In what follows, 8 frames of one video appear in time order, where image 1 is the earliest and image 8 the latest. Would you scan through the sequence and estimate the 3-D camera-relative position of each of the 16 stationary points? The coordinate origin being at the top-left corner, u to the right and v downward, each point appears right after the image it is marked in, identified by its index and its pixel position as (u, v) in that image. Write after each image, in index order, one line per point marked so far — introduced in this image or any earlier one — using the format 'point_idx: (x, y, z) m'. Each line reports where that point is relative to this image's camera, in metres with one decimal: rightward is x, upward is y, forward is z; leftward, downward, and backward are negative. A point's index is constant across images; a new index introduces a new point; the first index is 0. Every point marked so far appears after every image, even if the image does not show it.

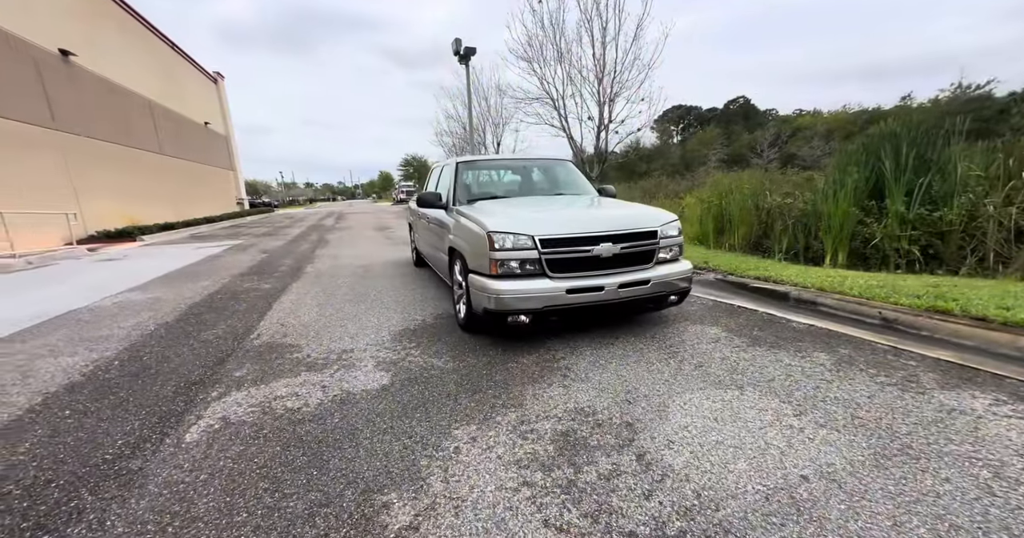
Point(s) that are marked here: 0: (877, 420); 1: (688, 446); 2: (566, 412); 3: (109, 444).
0: (+1.8, -0.8, +2.0) m
1: (+0.8, -0.8, +1.9) m
2: (+0.3, -0.8, +2.2) m
3: (-2.2, -1.0, +2.2) m
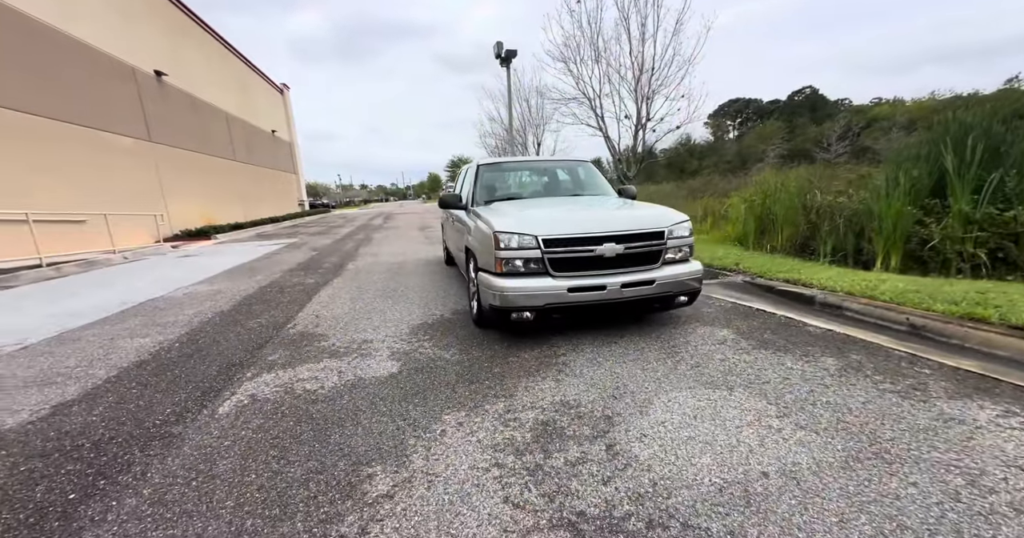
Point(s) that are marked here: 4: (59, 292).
0: (+1.7, -0.8, +2.0) m
1: (+0.7, -0.8, +2.0) m
2: (+0.2, -0.8, +2.4) m
3: (-2.3, -0.9, +2.6) m
4: (-8.8, -0.4, +8.2) m
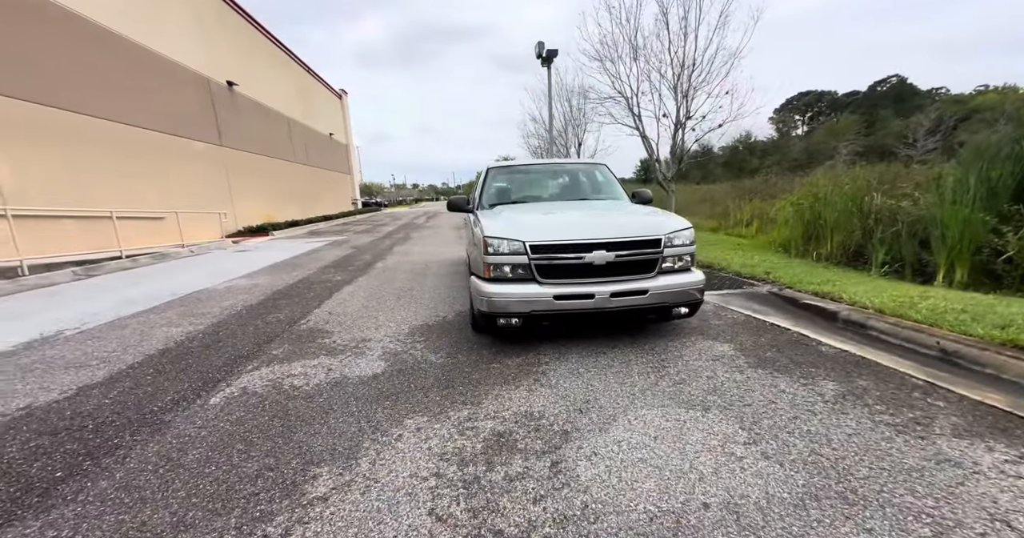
0: (+1.4, -0.8, +1.8) m
1: (+0.5, -0.9, +1.9) m
2: (0.0, -0.8, +2.3) m
3: (-2.5, -0.9, +2.8) m
4: (-8.4, -0.3, +9.1) m
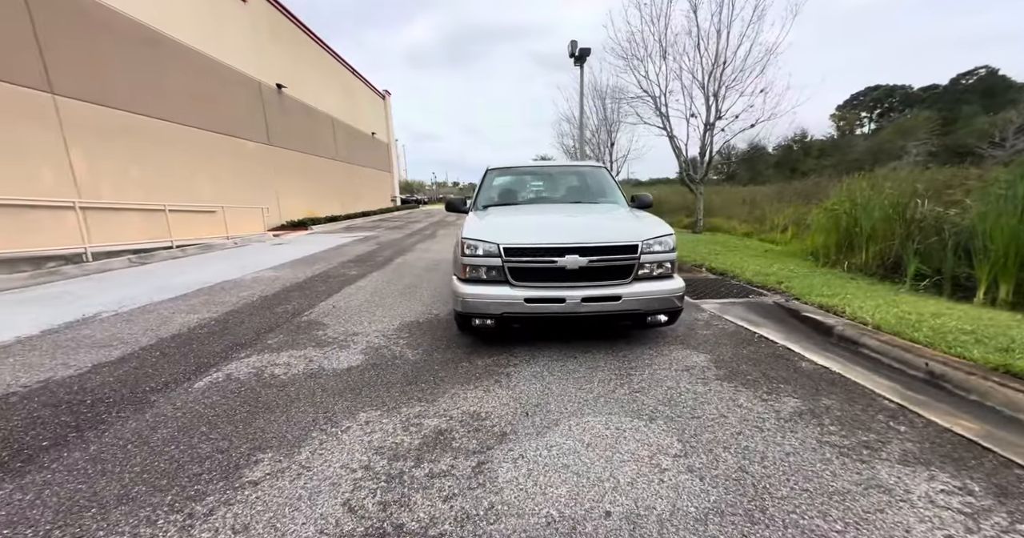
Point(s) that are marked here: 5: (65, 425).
0: (+1.1, -0.9, +1.7) m
1: (+0.1, -0.9, +1.9) m
2: (-0.3, -0.9, +2.4) m
3: (-2.7, -0.9, +3.1) m
4: (-8.1, 0.0, +9.8) m
5: (-2.7, -0.9, +2.4) m
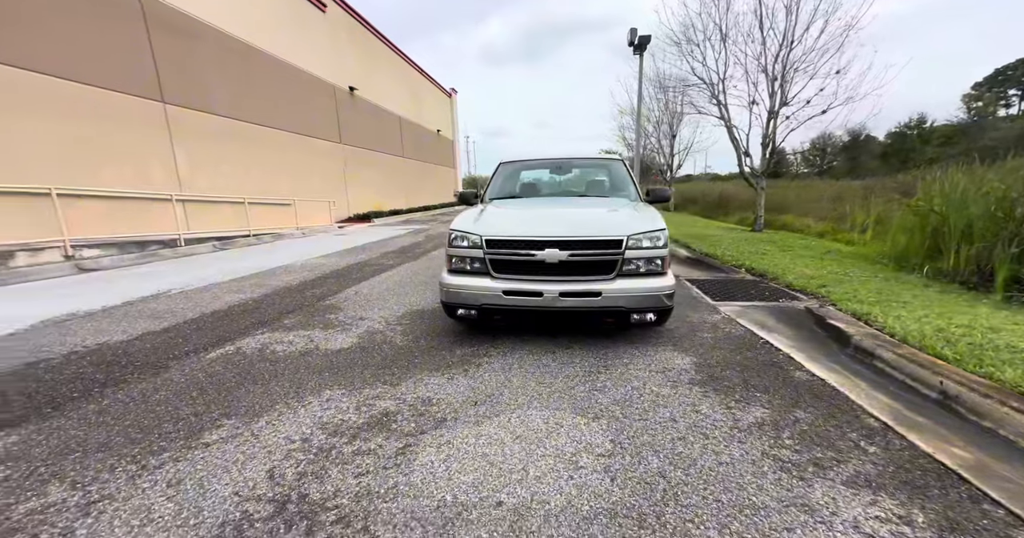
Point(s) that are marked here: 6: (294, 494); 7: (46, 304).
0: (+0.7, -0.9, +1.6) m
1: (-0.3, -0.9, +1.9) m
2: (-0.6, -0.8, +2.5) m
3: (-2.9, -0.7, +3.5) m
4: (-7.2, +0.4, +10.9) m
5: (-2.9, -0.8, +2.8) m
6: (-0.9, -0.9, +1.7) m
7: (-6.7, -0.5, +6.0) m
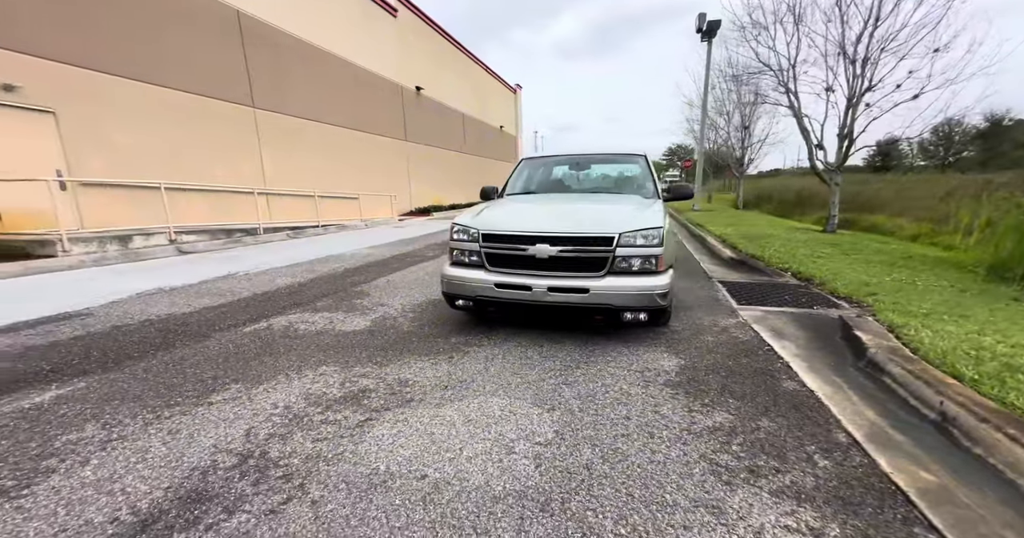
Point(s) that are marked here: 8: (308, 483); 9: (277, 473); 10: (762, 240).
0: (+0.3, -0.9, +1.7) m
1: (-0.5, -0.8, +2.1) m
2: (-0.8, -0.7, +2.7) m
3: (-2.9, -0.6, +4.1) m
4: (-6.1, +0.7, +12.0) m
5: (-3.0, -0.6, +3.4) m
6: (-1.2, -0.8, +1.9) m
7: (-6.3, -0.2, +7.0) m
8: (-0.8, -0.9, +1.6) m
9: (-1.0, -0.9, +1.7) m
10: (+5.8, +0.7, +9.3) m
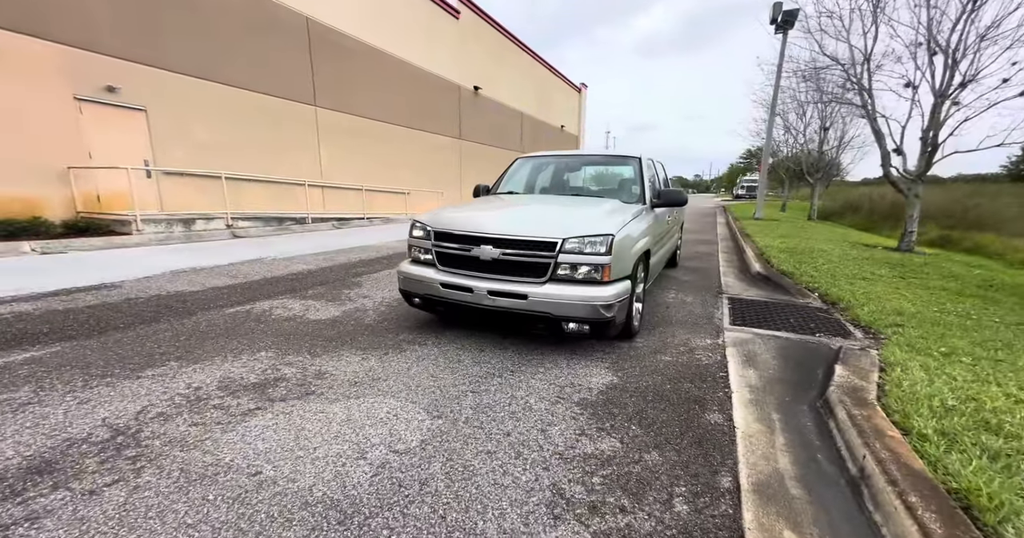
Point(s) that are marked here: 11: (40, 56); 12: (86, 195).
0: (-0.4, -0.9, +1.6) m
1: (-1.2, -0.8, +2.2) m
2: (-1.3, -0.7, +2.7) m
3: (-3.2, -0.4, +4.4) m
4: (-5.2, +1.1, +12.6) m
5: (-3.5, -0.5, +3.7) m
6: (-1.9, -0.8, +2.0) m
7: (-6.2, +0.2, +7.8) m
8: (-1.5, -0.8, +1.7) m
9: (-1.7, -0.8, +1.8) m
10: (+6.1, +0.3, +8.4) m
11: (-9.1, +4.1, +7.9) m
12: (-8.9, +1.6, +8.6) m
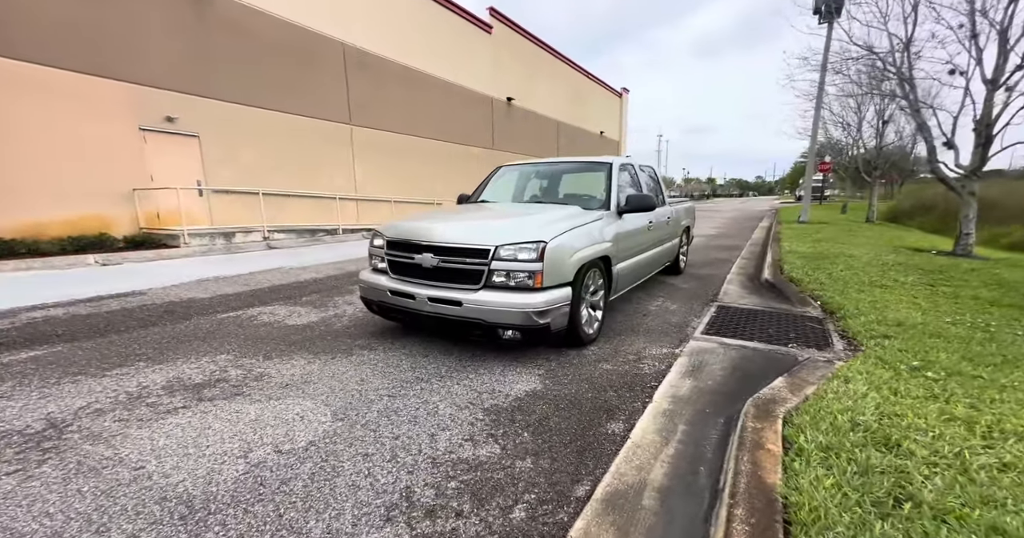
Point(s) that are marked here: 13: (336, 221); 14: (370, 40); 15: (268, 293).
0: (-1.0, -0.9, +1.7) m
1: (-1.8, -0.8, +2.3) m
2: (-1.9, -0.8, +3.0) m
3: (-3.6, -0.5, +4.8) m
4: (-4.7, +0.8, +13.2) m
5: (-3.9, -0.6, +4.2) m
6: (-2.4, -0.8, +2.3) m
7: (-6.2, 0.0, +8.5) m
8: (-2.1, -0.9, +1.9) m
9: (-2.3, -0.8, +2.0) m
10: (+6.2, +0.2, +7.9) m
11: (-9.1, +3.9, +8.9) m
12: (-8.8, +1.3, +9.6) m
13: (-6.6, +1.7, +14.0) m
14: (-5.4, +8.3, +14.8) m
15: (-3.4, -0.4, +5.7) m
